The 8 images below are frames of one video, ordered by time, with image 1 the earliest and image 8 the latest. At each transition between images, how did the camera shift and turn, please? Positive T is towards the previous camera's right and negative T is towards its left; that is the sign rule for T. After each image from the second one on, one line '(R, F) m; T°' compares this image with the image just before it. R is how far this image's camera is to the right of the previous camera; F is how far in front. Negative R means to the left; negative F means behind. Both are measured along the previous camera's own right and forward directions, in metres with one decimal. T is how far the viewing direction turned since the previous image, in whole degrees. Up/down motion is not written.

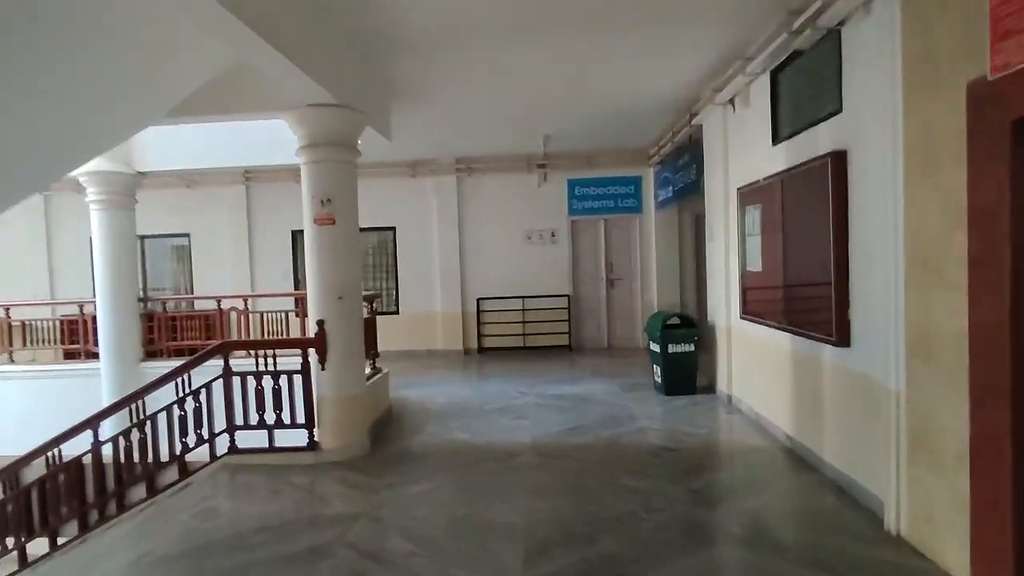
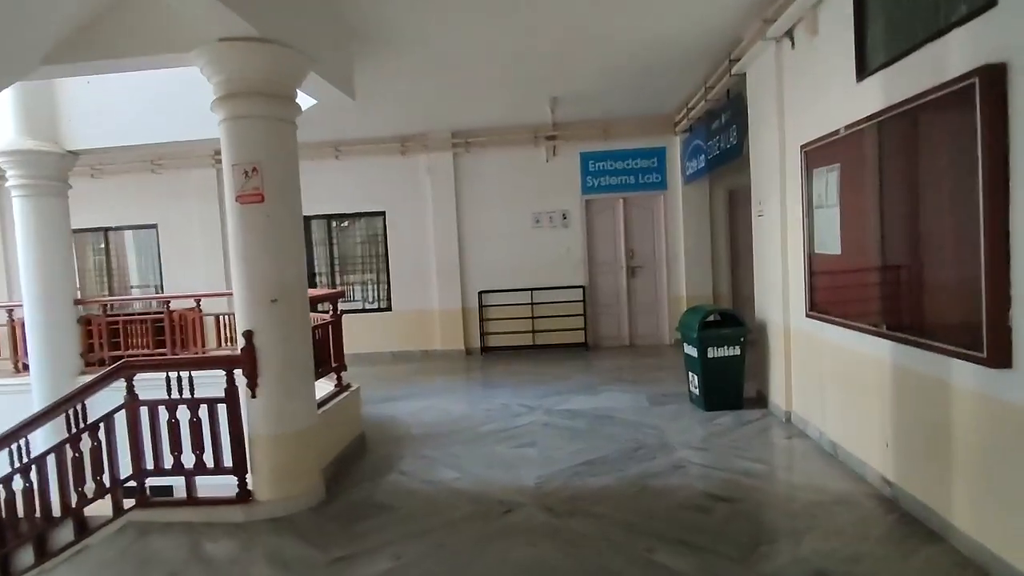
(+0.1, +1.3) m; -2°
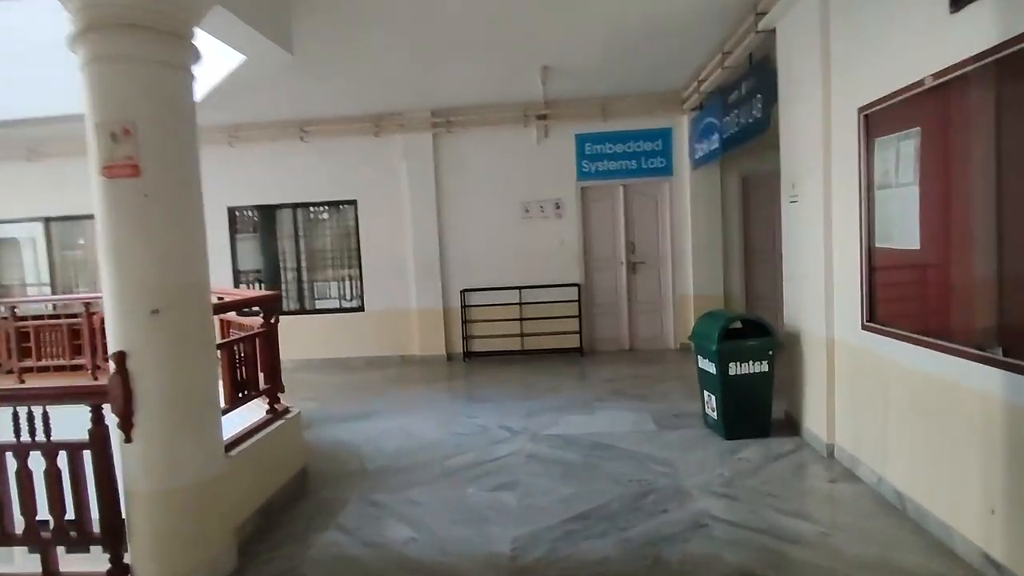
(+0.1, +0.9) m; 0°
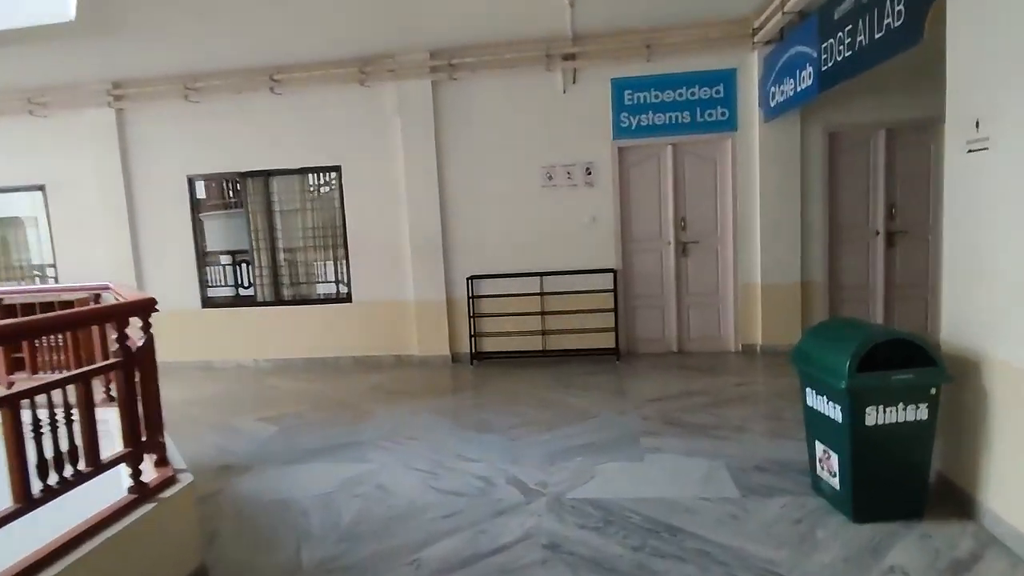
(+0.1, +1.5) m; -2°
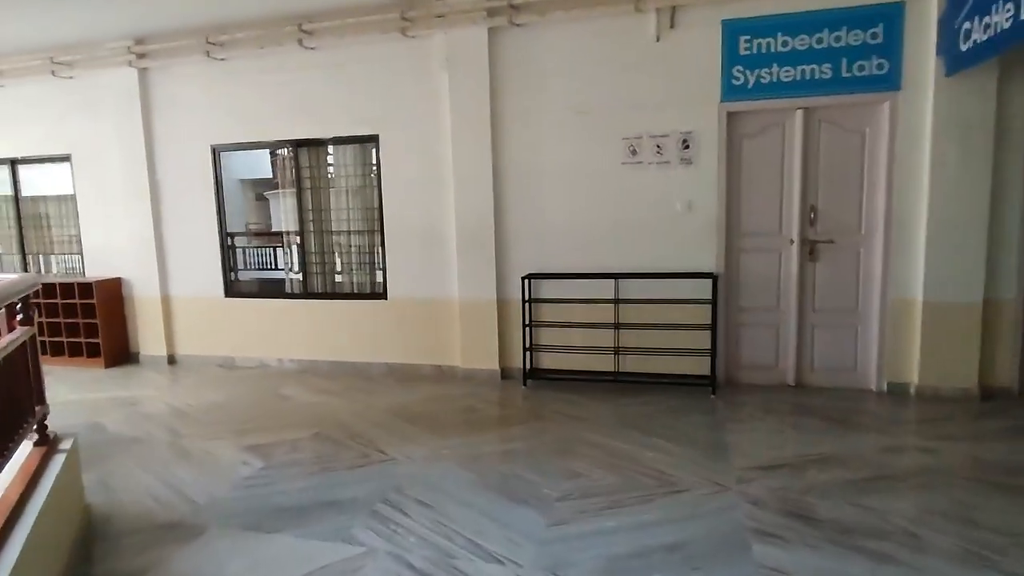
(+0.1, +1.3) m; -8°
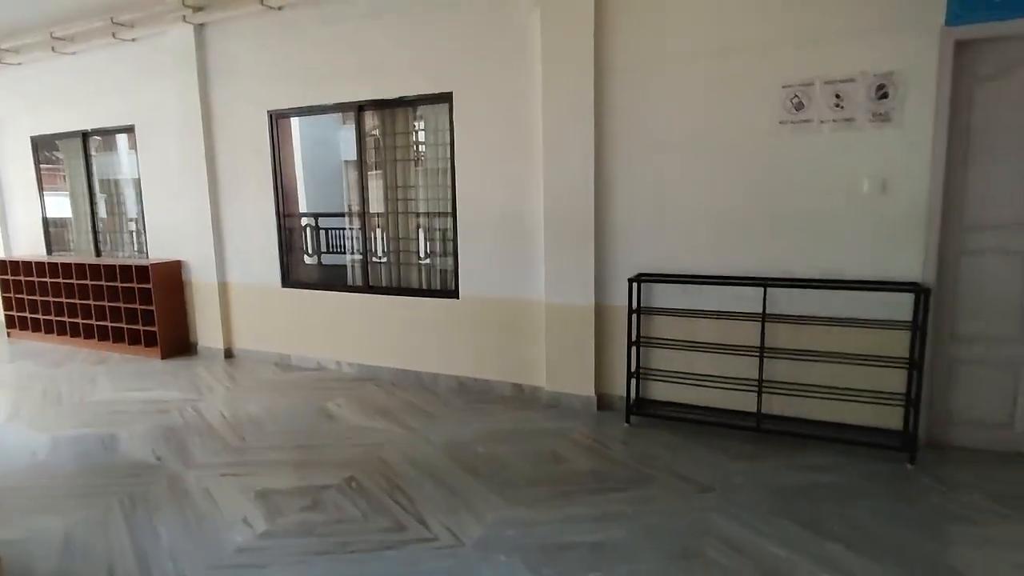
(0.0, +1.2) m; -10°
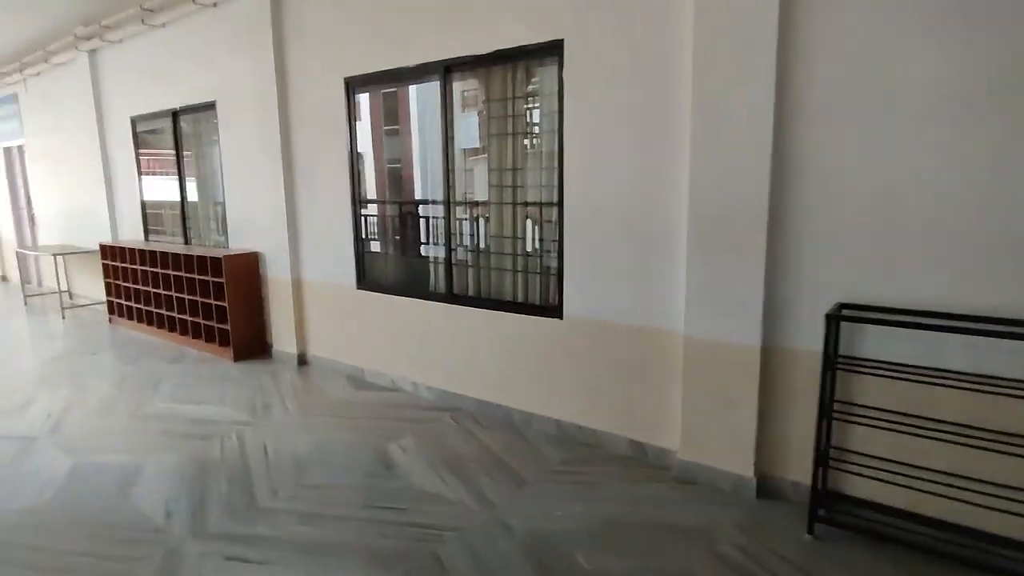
(0.0, +1.2) m; -11°
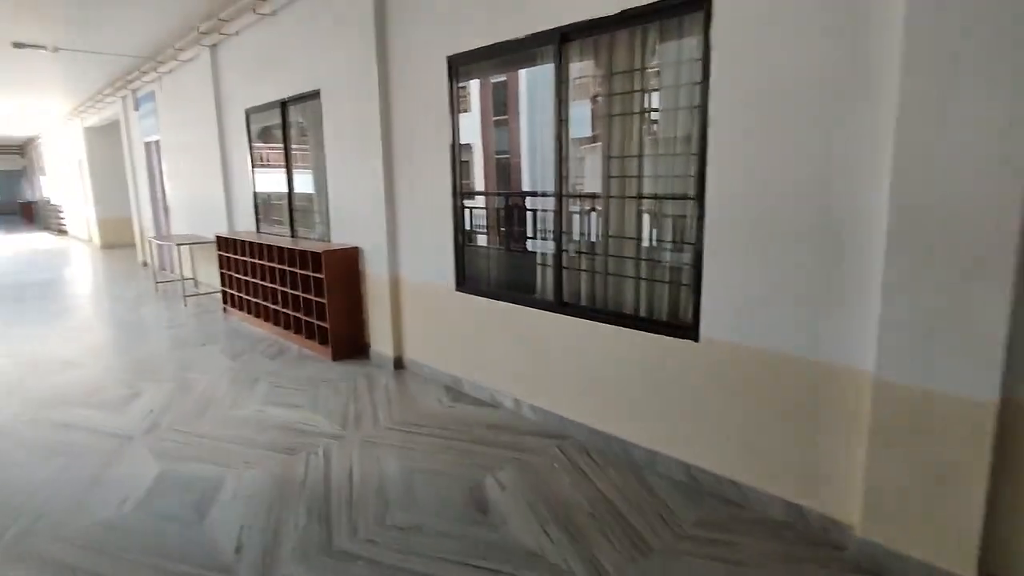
(-0.1, +0.6) m; -10°
